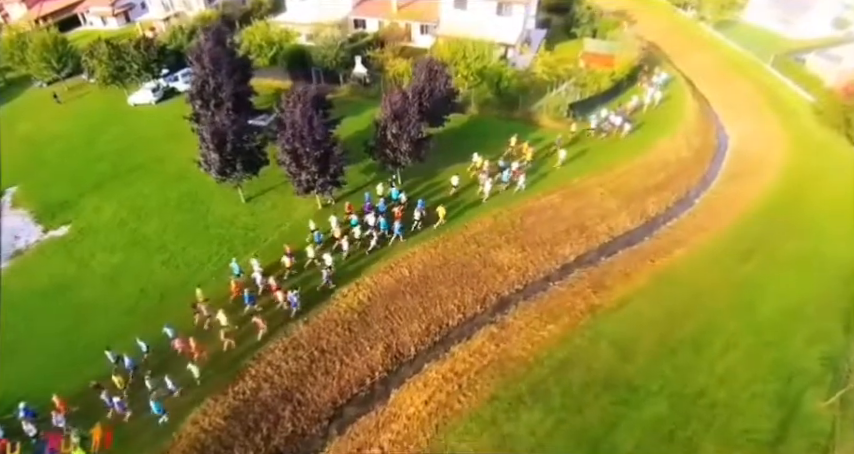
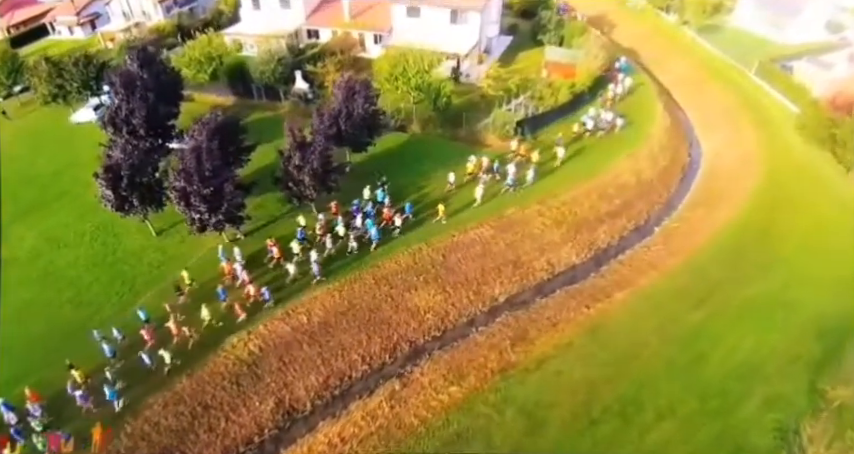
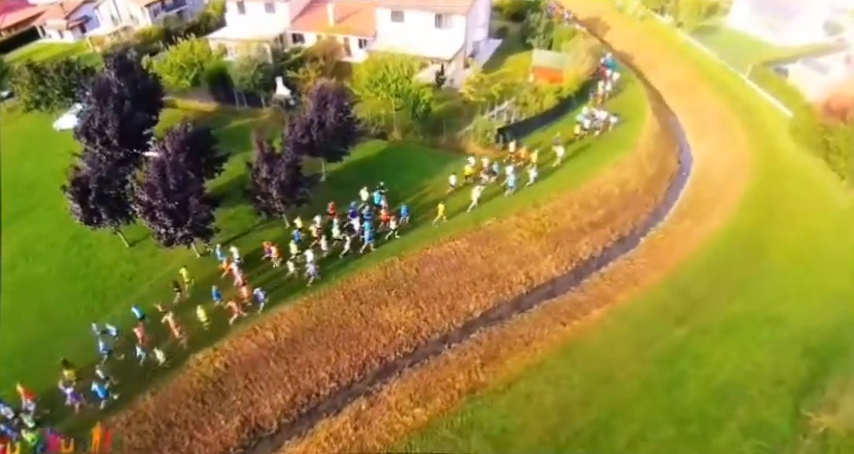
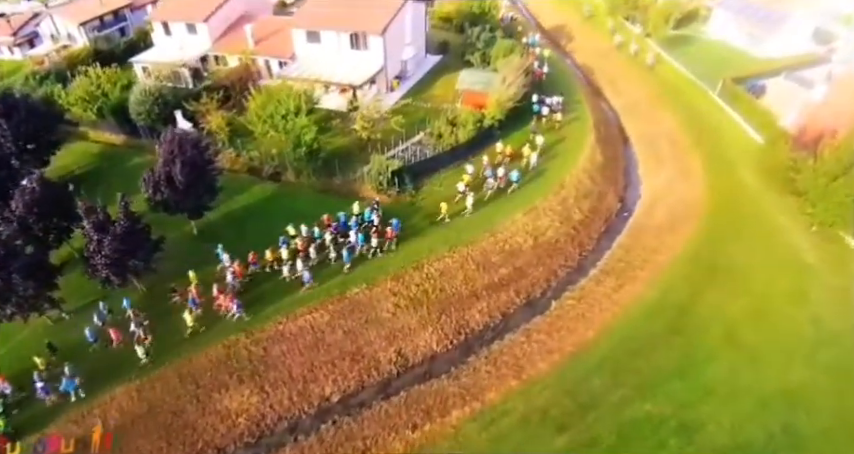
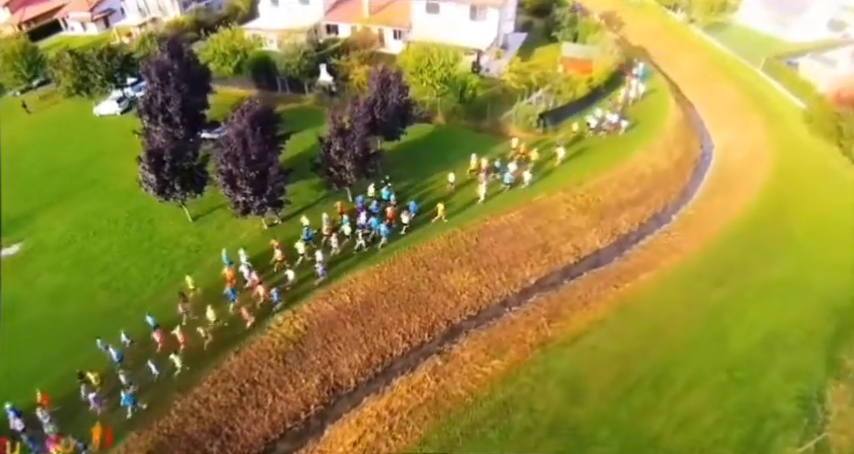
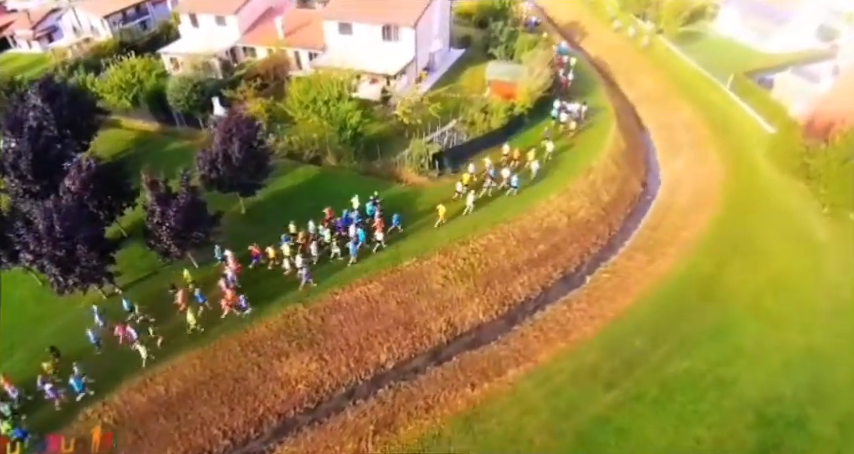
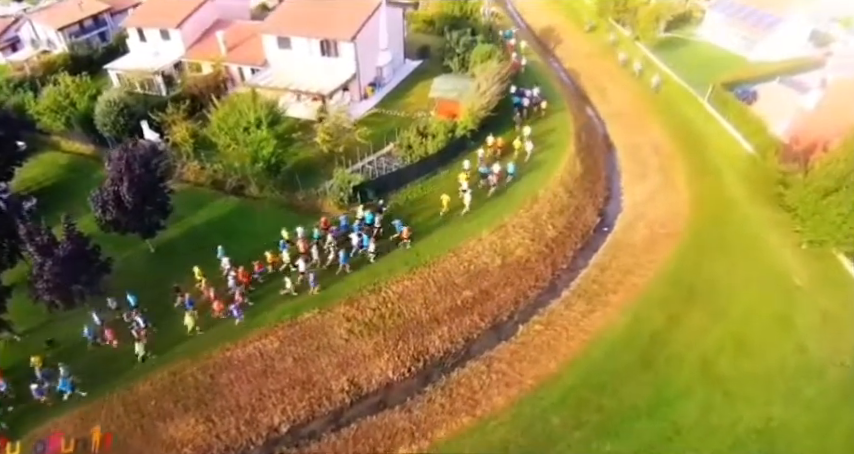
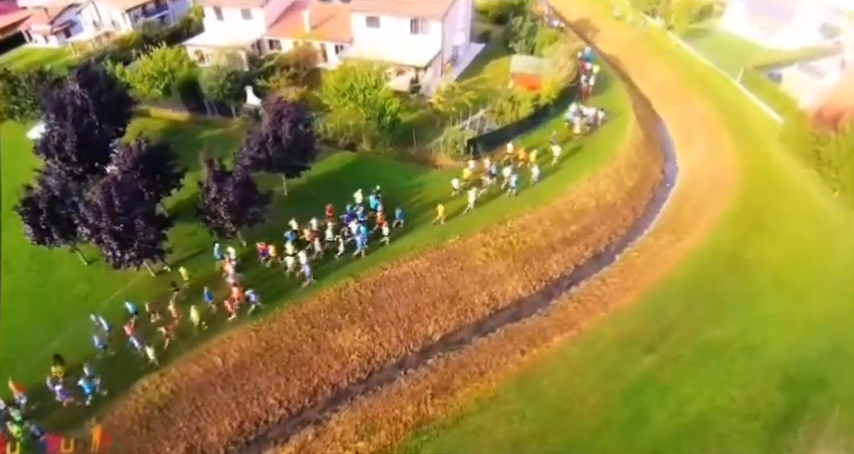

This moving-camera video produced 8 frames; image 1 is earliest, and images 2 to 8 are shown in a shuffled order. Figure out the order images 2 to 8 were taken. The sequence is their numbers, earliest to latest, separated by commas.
5, 2, 3, 8, 6, 4, 7
